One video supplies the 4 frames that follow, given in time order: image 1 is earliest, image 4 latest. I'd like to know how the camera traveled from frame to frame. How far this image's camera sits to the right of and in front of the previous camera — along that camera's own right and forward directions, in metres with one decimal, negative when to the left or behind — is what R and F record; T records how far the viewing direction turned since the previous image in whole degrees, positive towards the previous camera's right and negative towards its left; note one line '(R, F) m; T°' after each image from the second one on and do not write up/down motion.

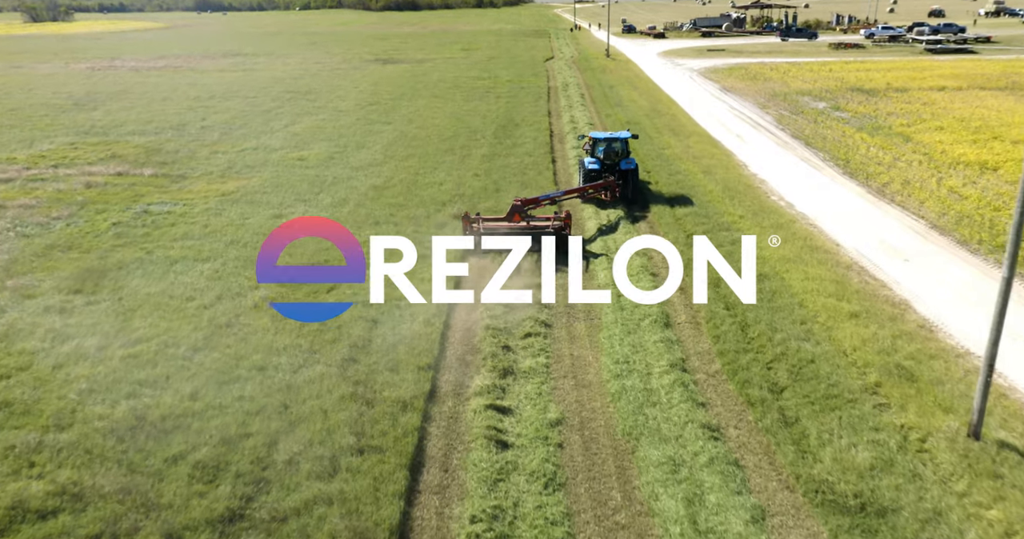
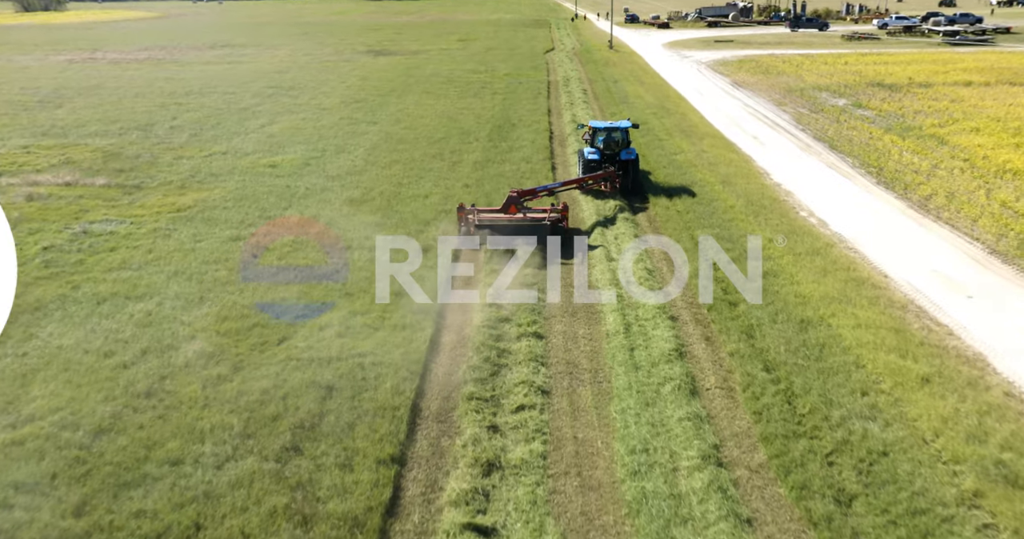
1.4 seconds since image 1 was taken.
(+0.2, +2.6) m; 0°
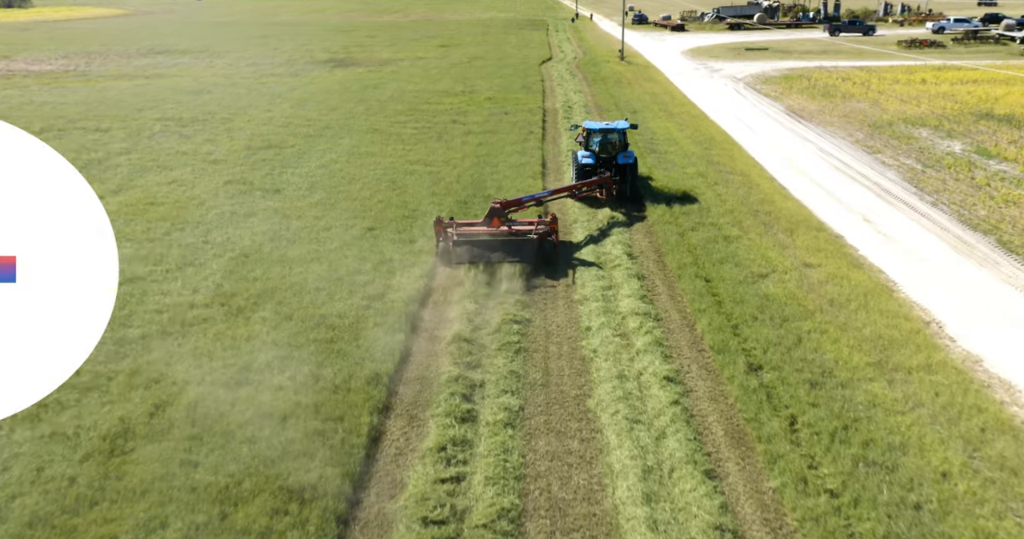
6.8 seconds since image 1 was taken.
(+0.7, +10.6) m; 0°
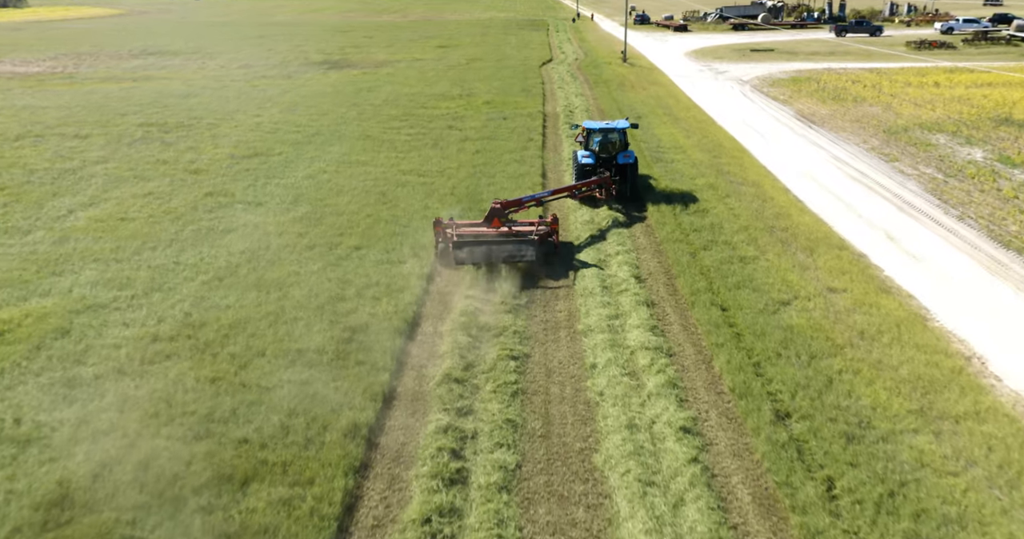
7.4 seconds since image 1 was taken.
(+0.1, +1.3) m; 0°
